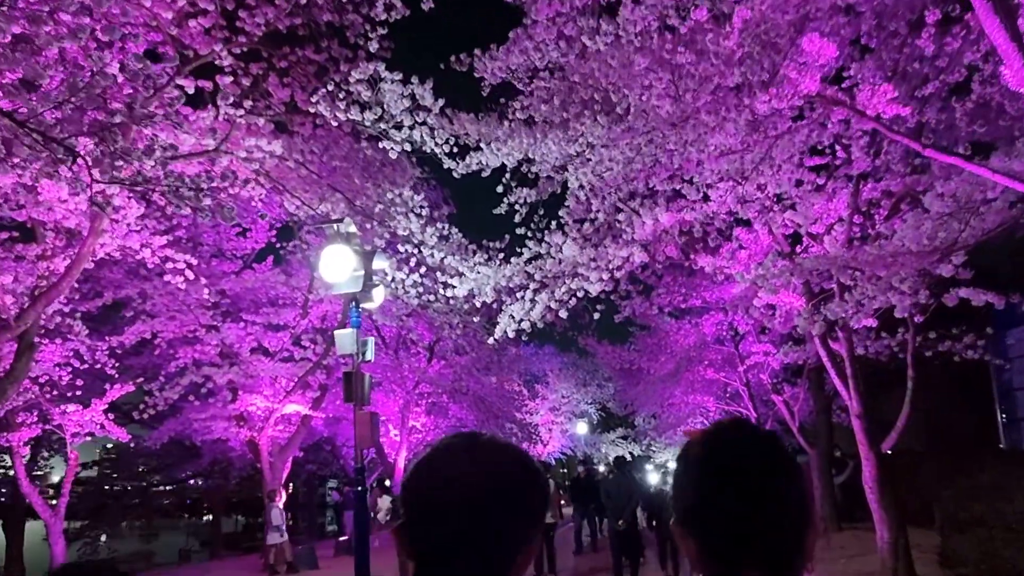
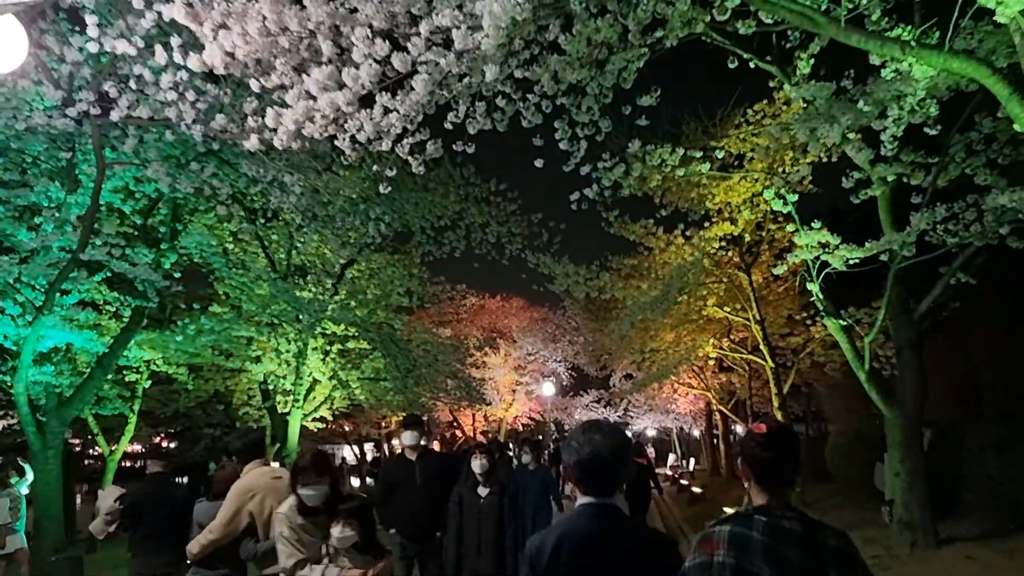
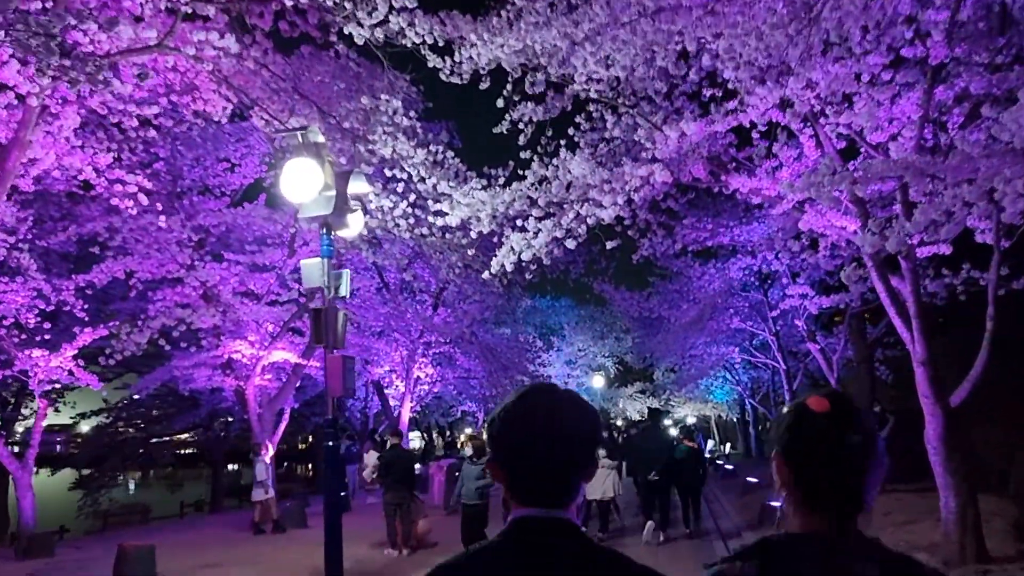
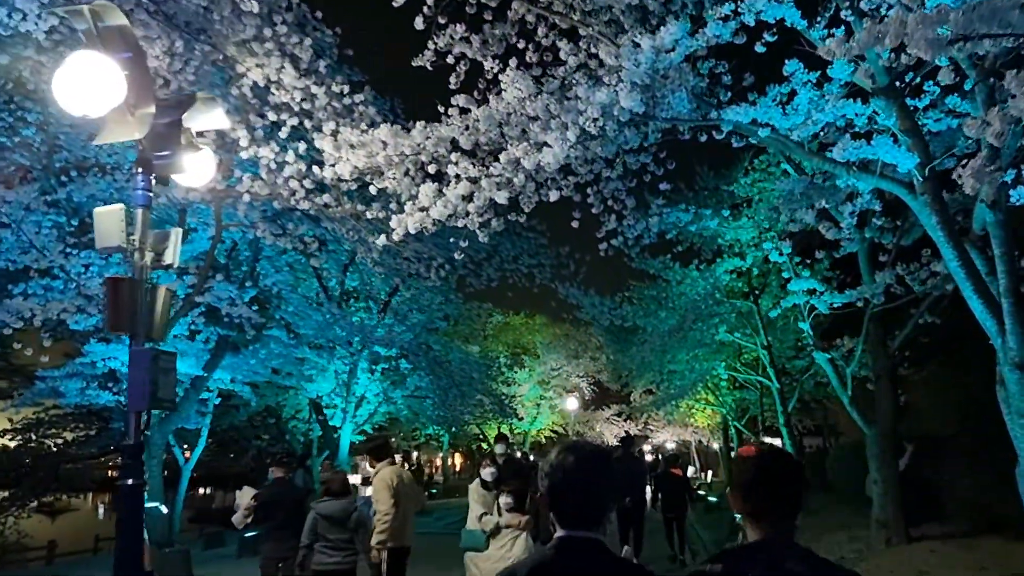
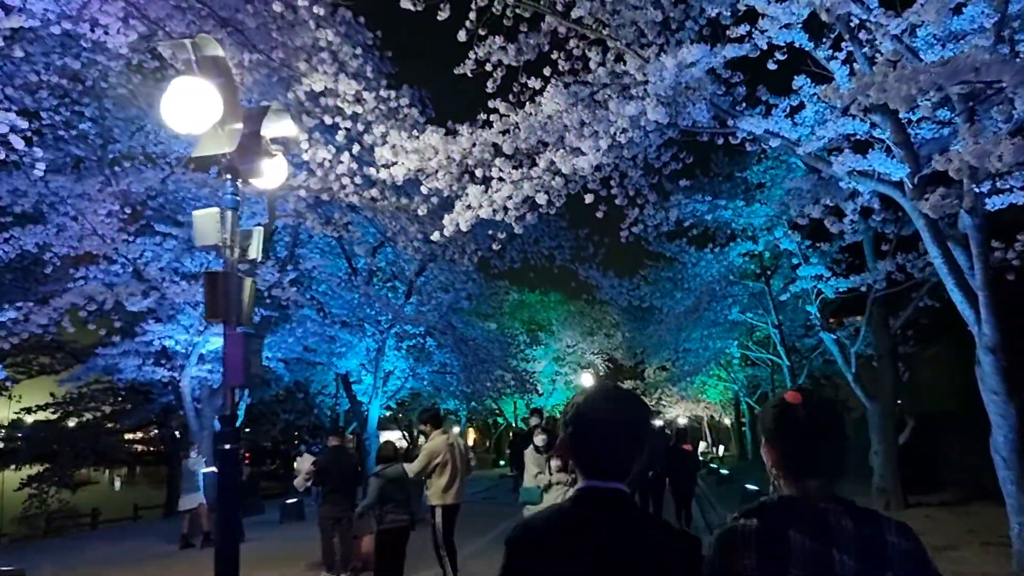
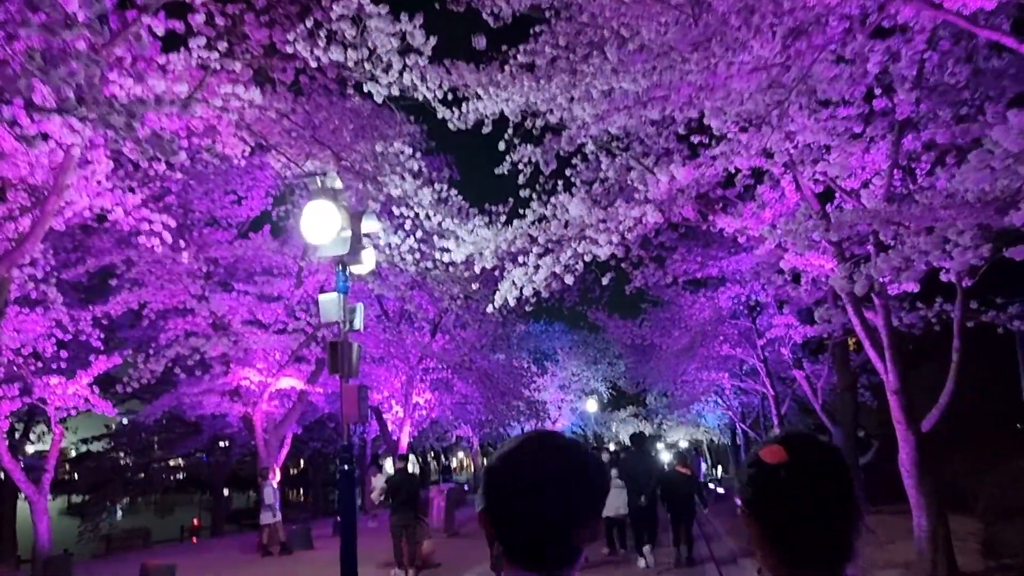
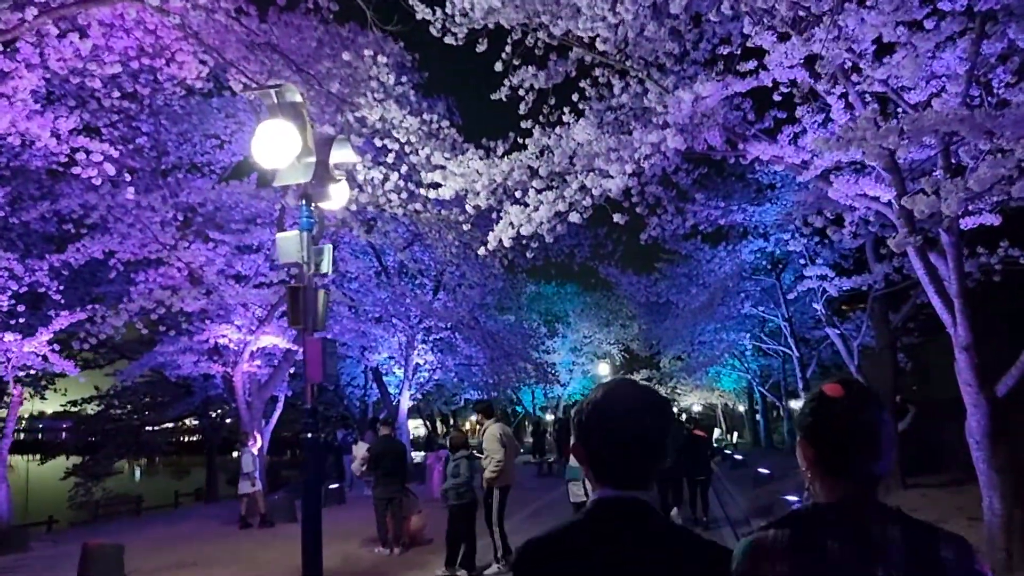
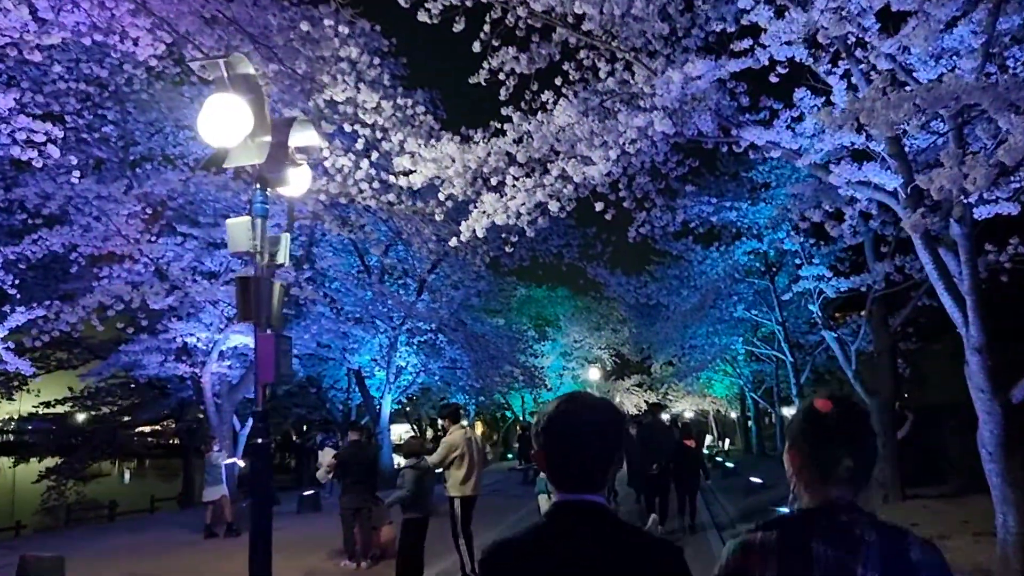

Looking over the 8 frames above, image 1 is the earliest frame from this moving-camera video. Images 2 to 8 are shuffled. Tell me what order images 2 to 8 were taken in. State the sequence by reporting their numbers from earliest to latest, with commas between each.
6, 3, 7, 8, 5, 4, 2
